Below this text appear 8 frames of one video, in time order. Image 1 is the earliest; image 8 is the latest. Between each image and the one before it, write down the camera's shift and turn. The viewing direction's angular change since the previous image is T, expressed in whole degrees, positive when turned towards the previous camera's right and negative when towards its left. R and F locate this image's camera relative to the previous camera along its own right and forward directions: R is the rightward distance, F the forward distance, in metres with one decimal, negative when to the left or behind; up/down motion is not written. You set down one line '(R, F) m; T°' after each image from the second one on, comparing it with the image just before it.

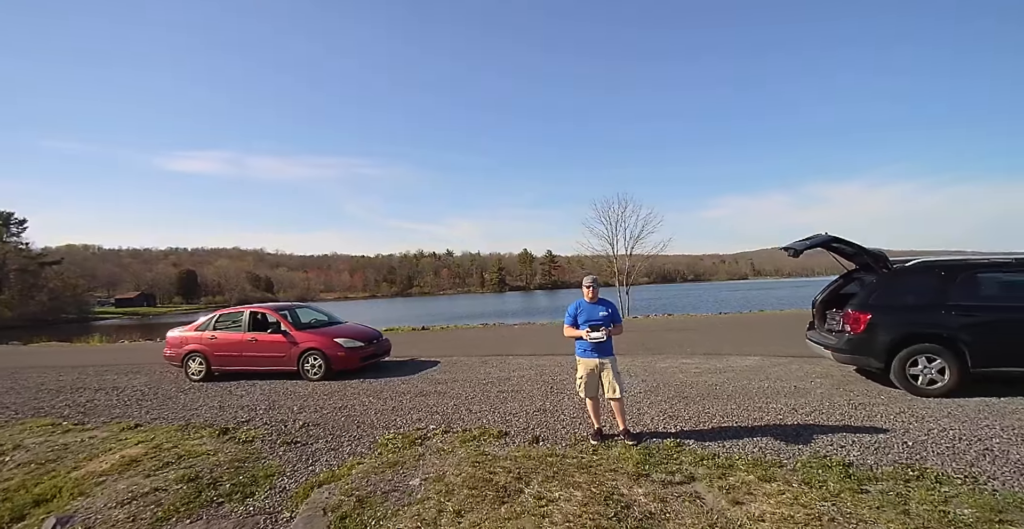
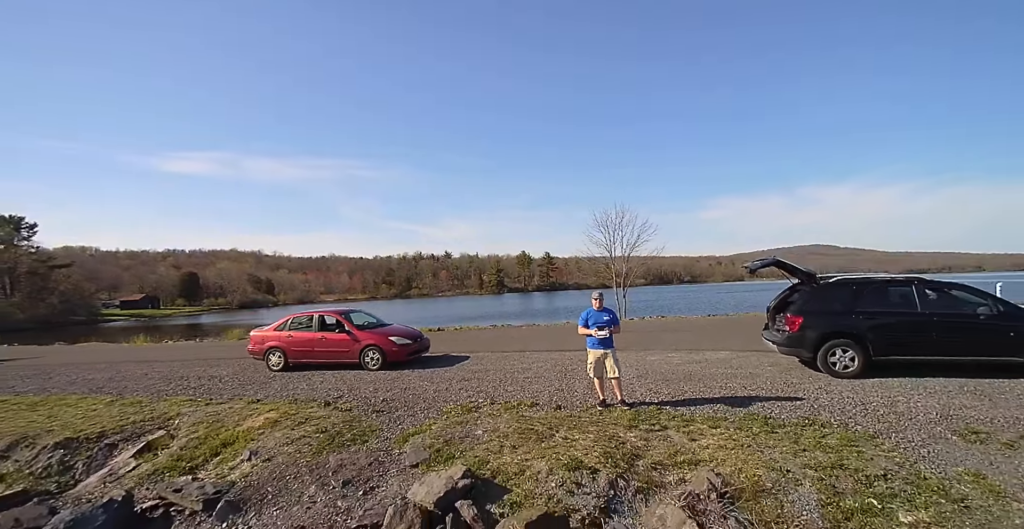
(-0.5, -2.1) m; 0°
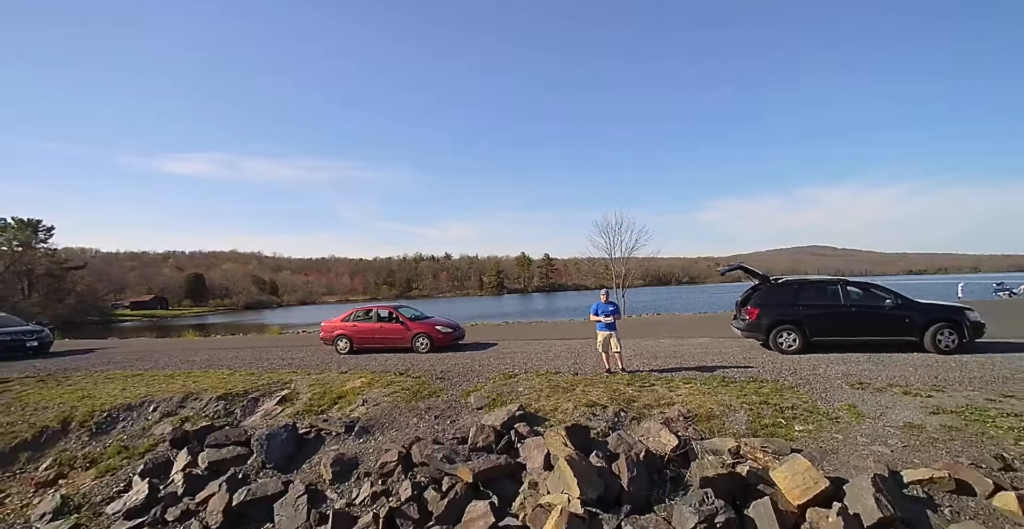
(-0.7, -2.7) m; 0°
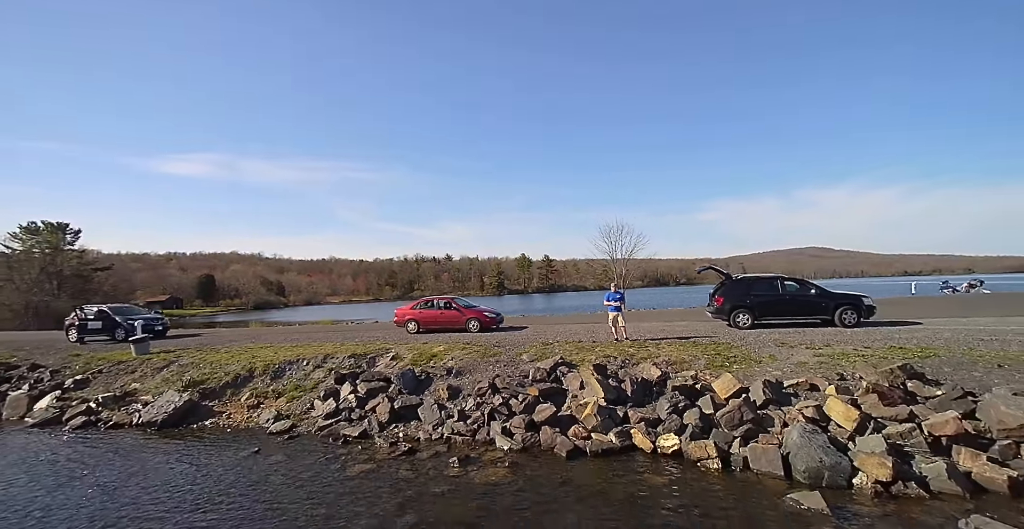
(-1.2, -4.3) m; 0°
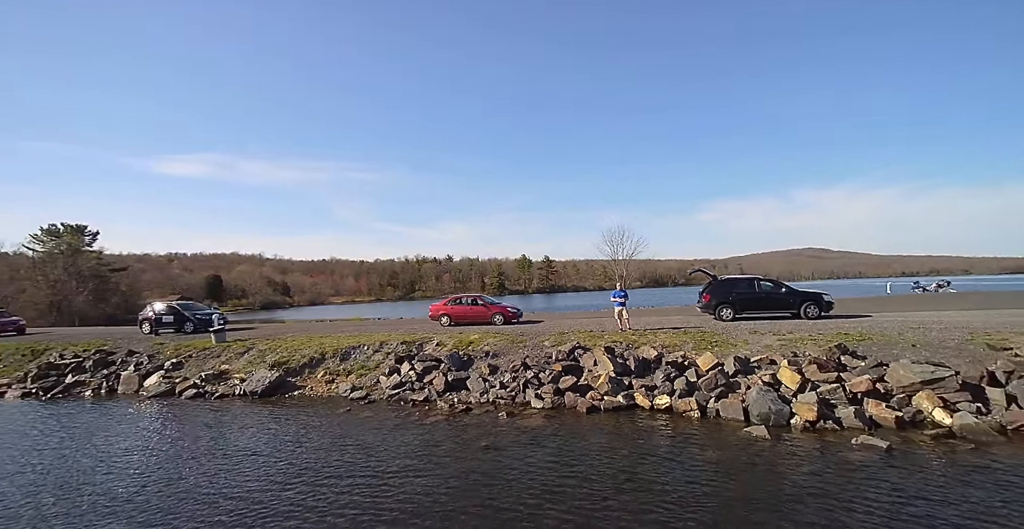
(-0.9, -3.0) m; 0°
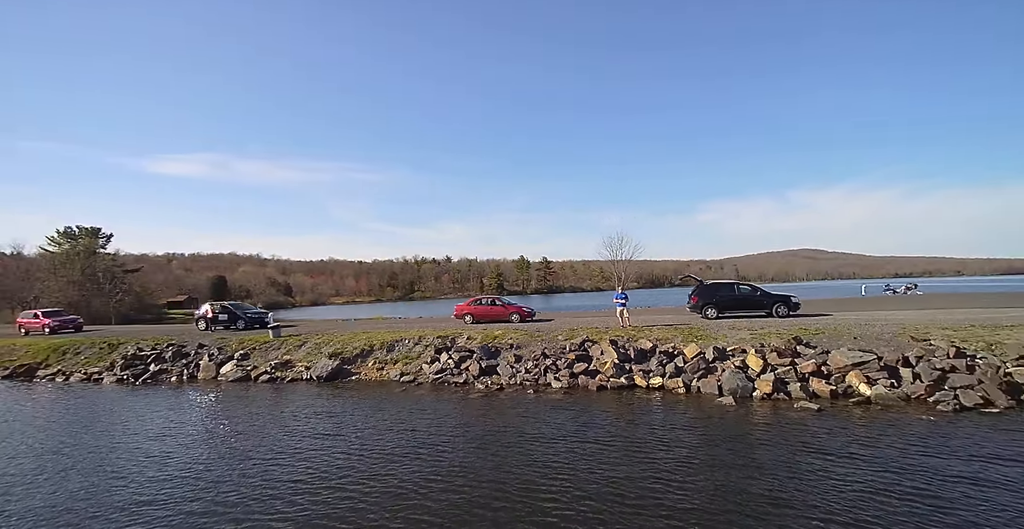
(-0.9, -3.1) m; 0°
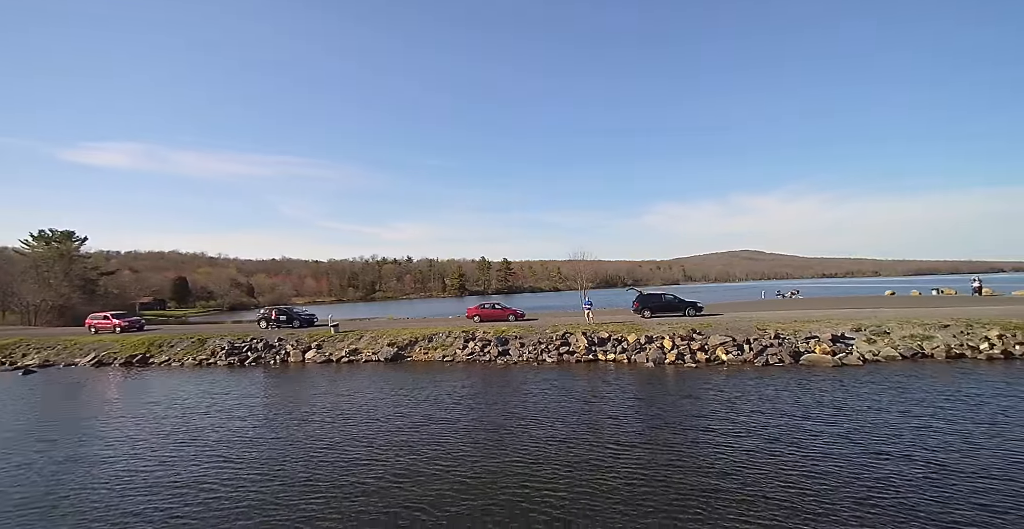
(-2.8, -8.8) m; +5°
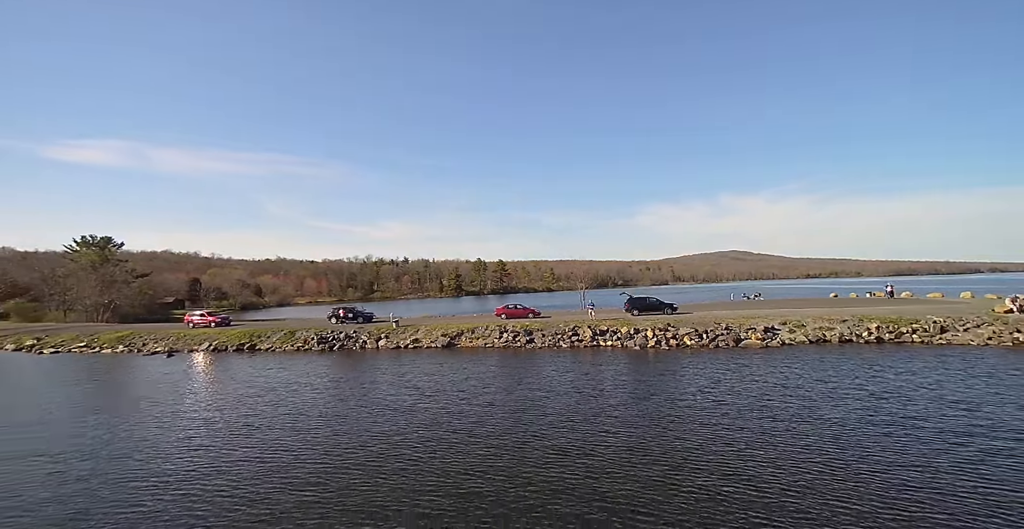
(-2.5, -9.2) m; +1°
